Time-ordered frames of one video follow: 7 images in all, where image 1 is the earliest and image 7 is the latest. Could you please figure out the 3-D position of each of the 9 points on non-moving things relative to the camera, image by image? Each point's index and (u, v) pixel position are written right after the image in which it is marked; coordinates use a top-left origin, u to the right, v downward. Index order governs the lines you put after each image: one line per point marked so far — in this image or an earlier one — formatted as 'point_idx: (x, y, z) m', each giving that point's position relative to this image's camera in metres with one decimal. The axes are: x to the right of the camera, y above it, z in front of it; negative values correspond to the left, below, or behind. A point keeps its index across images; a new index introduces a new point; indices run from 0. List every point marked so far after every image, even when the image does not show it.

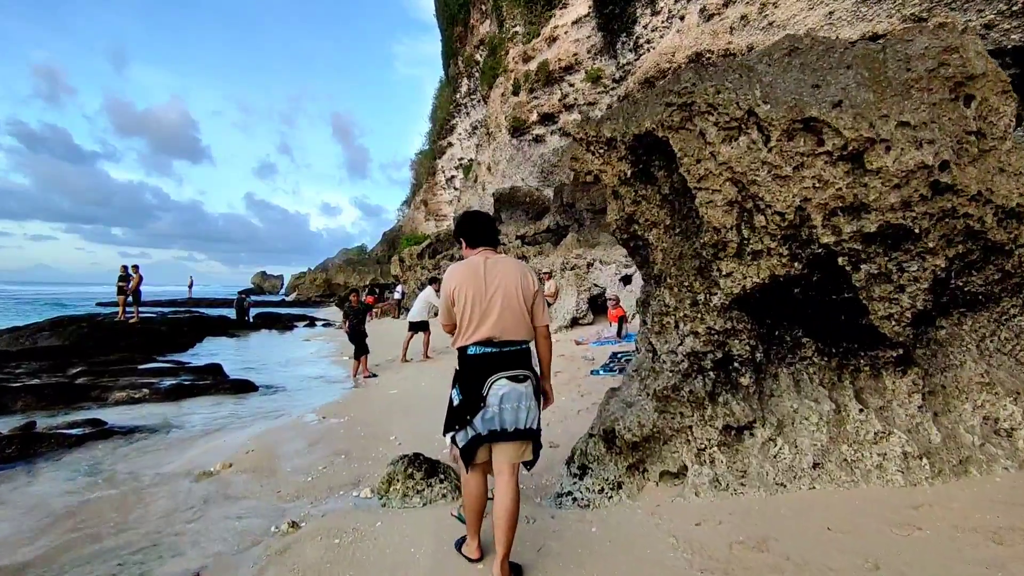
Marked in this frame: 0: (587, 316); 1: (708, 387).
0: (+1.8, -0.7, +13.9) m
1: (+1.2, -0.6, +3.5) m
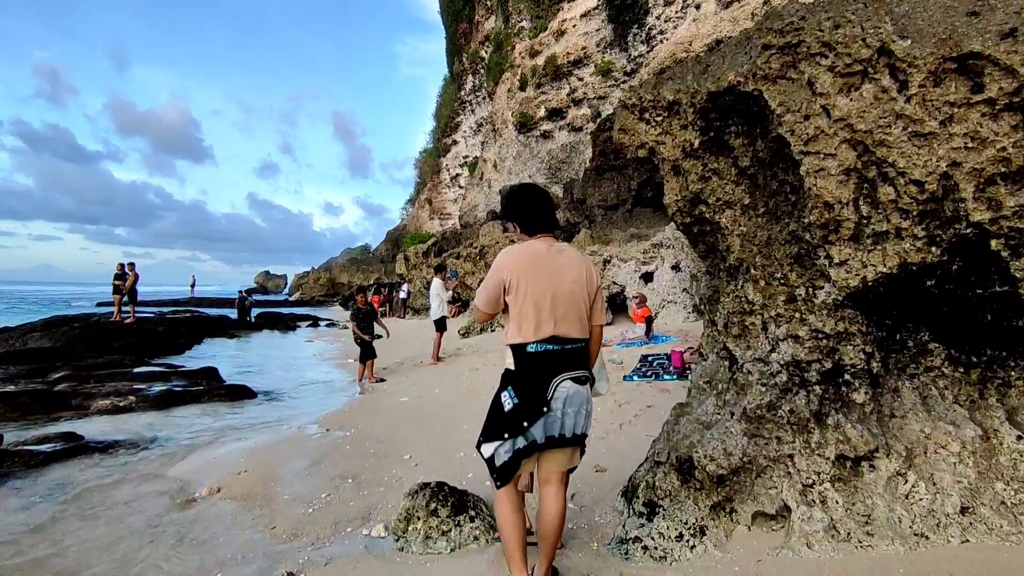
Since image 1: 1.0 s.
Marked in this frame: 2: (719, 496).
0: (+2.1, -0.6, +13.2) m
1: (+1.4, -0.6, +2.8) m
2: (+1.0, -1.0, +2.9) m
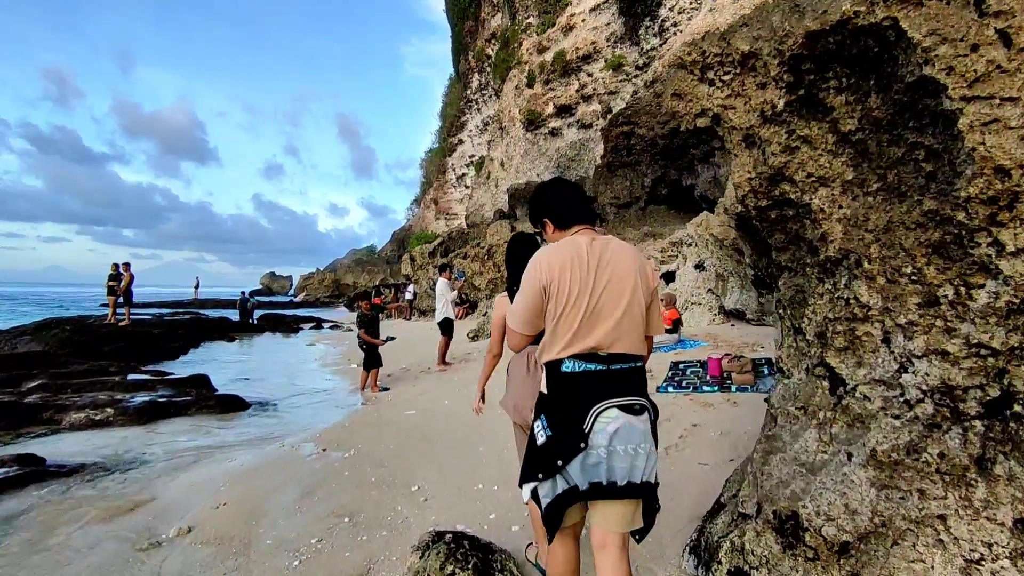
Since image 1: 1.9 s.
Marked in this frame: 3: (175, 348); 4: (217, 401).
0: (+2.4, -0.6, +12.4) m
1: (+1.6, -0.6, +2.0) m
2: (+1.2, -1.0, +2.1) m
3: (-7.9, -1.4, +13.7) m
4: (-3.6, -1.4, +7.3) m
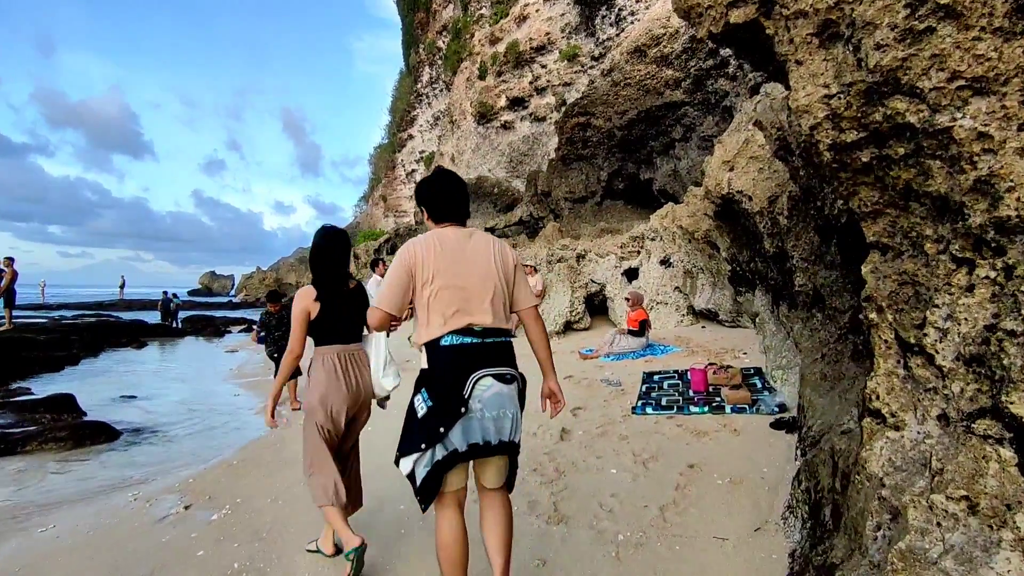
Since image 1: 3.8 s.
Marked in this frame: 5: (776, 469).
0: (+1.4, -0.6, +11.2) m
1: (+1.4, -0.5, +0.8) m
2: (+1.0, -1.0, +0.9) m
3: (-9.0, -1.4, +11.7) m
4: (-4.2, -1.4, +5.6) m
5: (+1.6, -1.1, +3.6) m
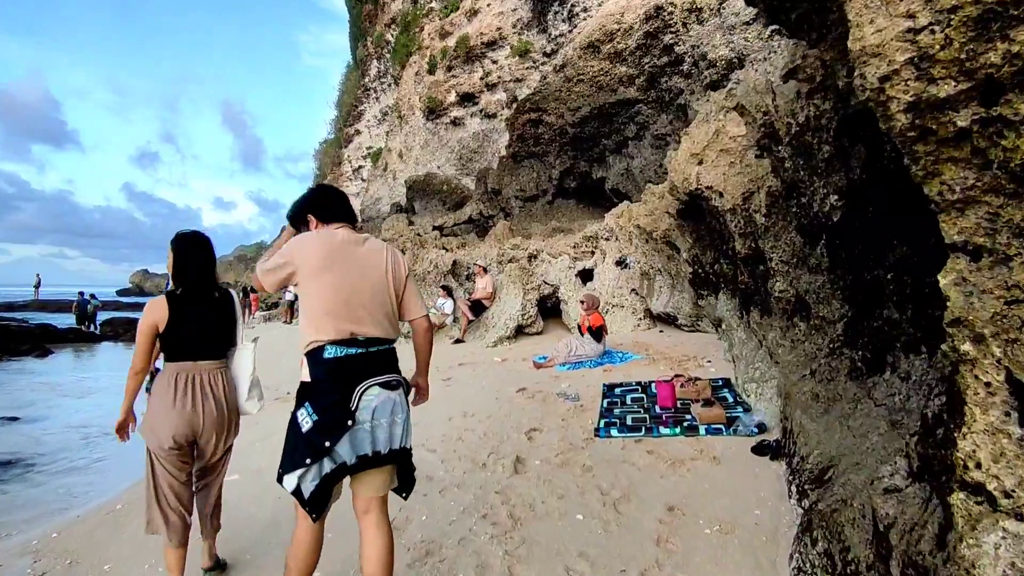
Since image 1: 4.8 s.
0: (+0.4, -0.6, +10.6) m
1: (+1.4, -0.6, +0.3) m
2: (+1.0, -1.0, +0.3) m
3: (-9.9, -1.4, +10.2) m
4: (-4.6, -1.4, +4.5) m
5: (+1.3, -1.2, +3.1) m
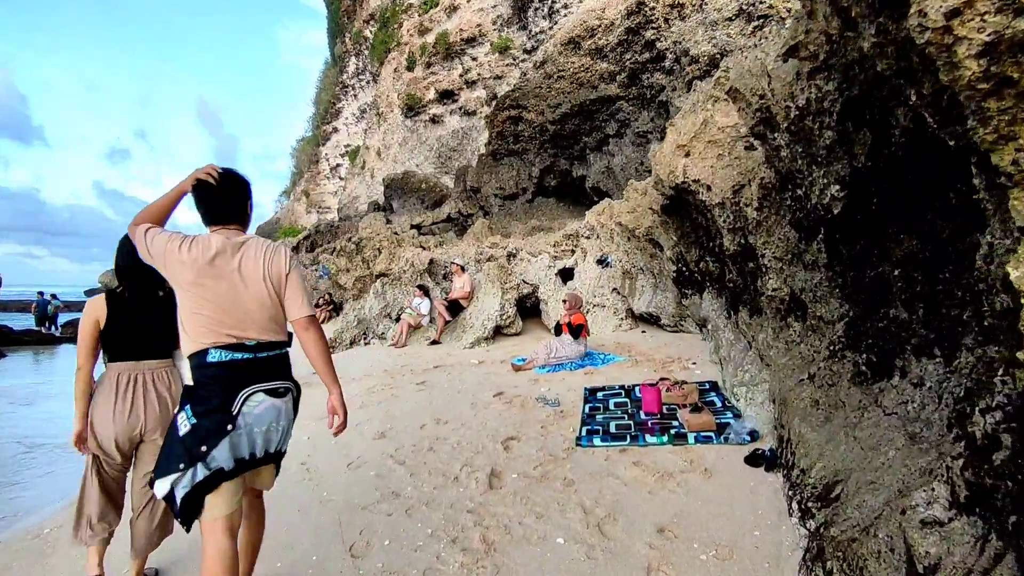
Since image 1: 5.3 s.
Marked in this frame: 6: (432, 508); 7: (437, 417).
0: (+0.1, -0.6, +10.3) m
1: (+1.4, -0.6, 0.0) m
2: (+0.9, -1.0, 0.0) m
3: (-10.2, -1.4, +9.5) m
4: (-4.8, -1.4, +4.0) m
5: (+1.2, -1.2, +2.8) m
6: (-0.4, -1.2, +3.3) m
7: (-0.7, -1.2, +5.3) m
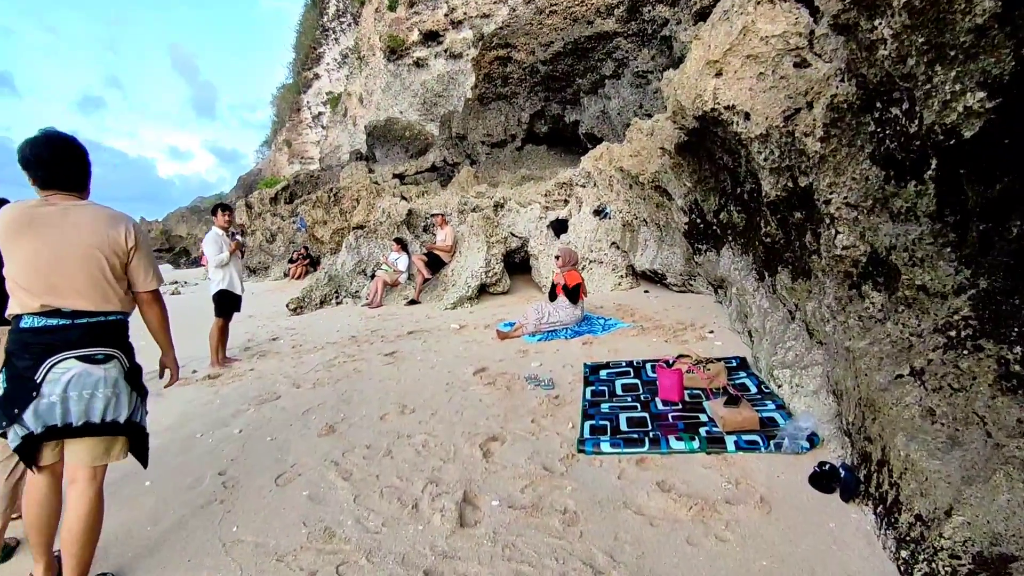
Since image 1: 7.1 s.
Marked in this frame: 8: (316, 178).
0: (-0.2, +0.1, +9.2) m
1: (+1.3, -0.7, -1.0) m
2: (+0.9, -1.1, -1.0) m
3: (-10.4, -0.7, +8.4) m
4: (-4.9, -1.2, +3.0) m
5: (+1.1, -1.0, +1.8) m
6: (-0.5, -1.1, +2.3) m
7: (-0.8, -0.8, +4.3) m
8: (-6.5, +3.6, +19.1) m
